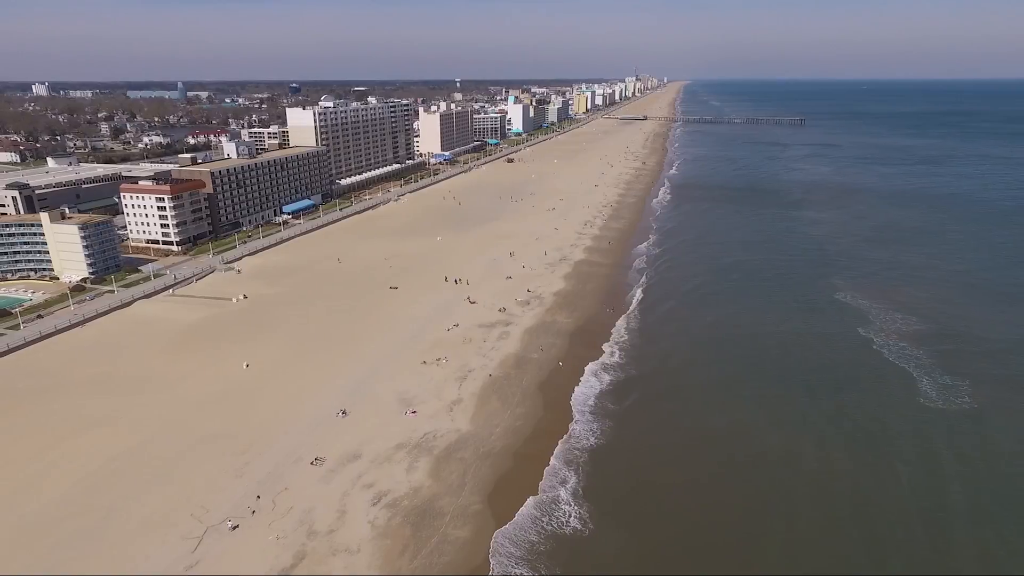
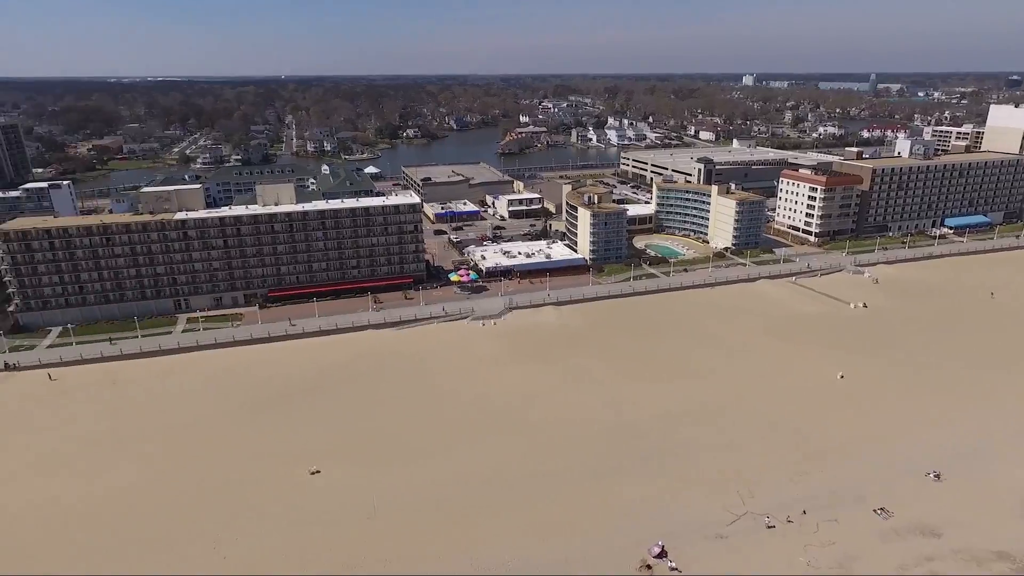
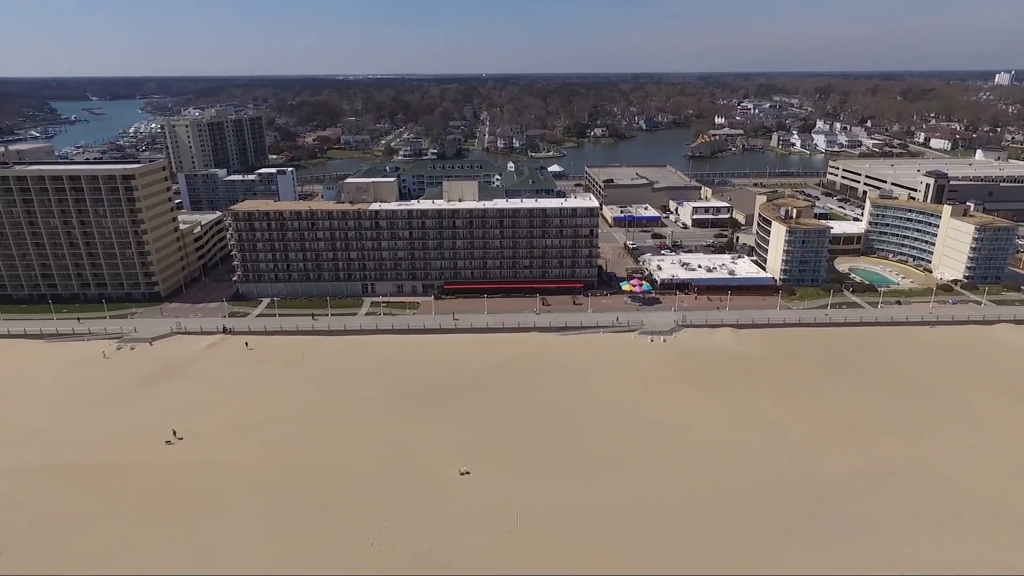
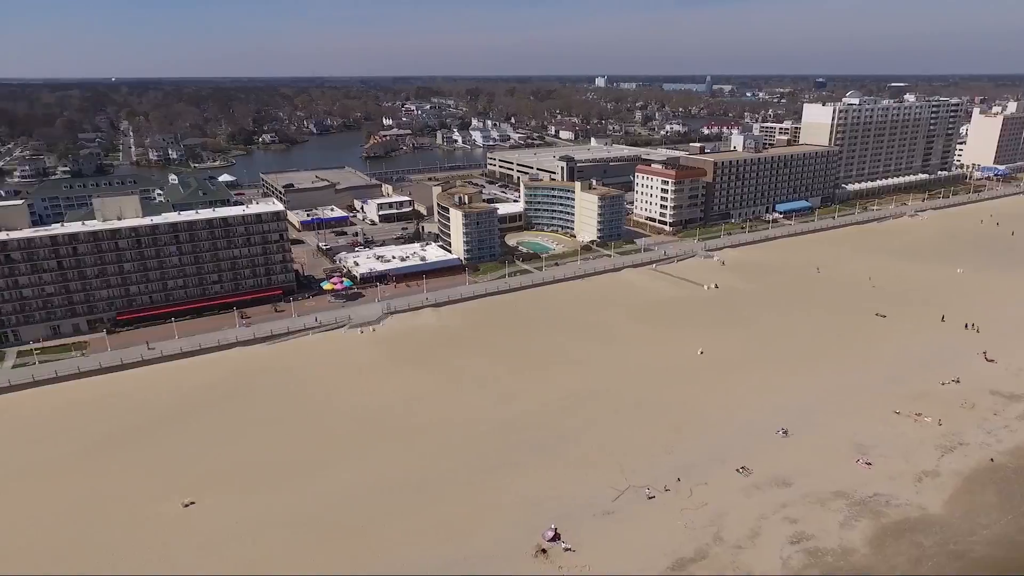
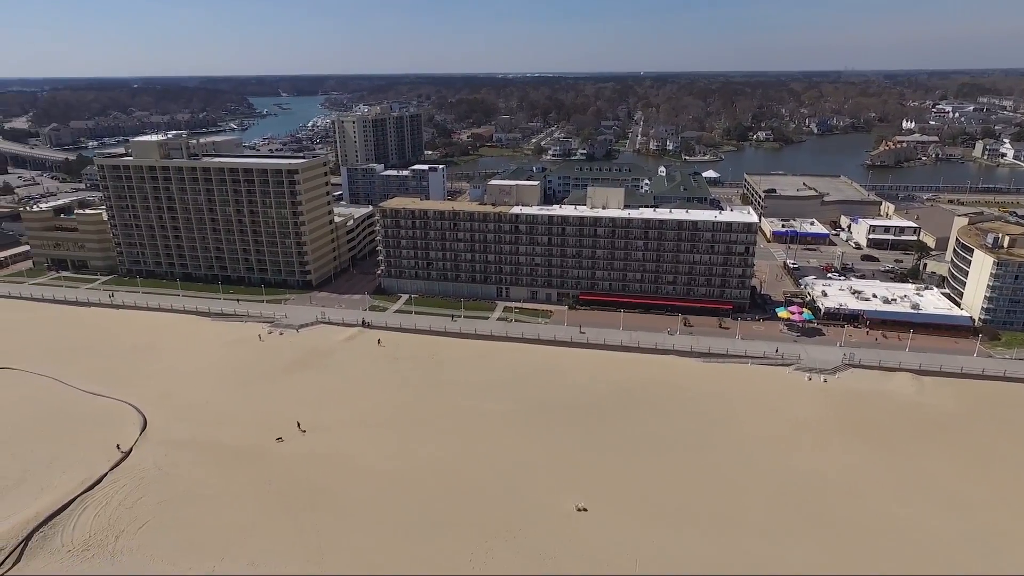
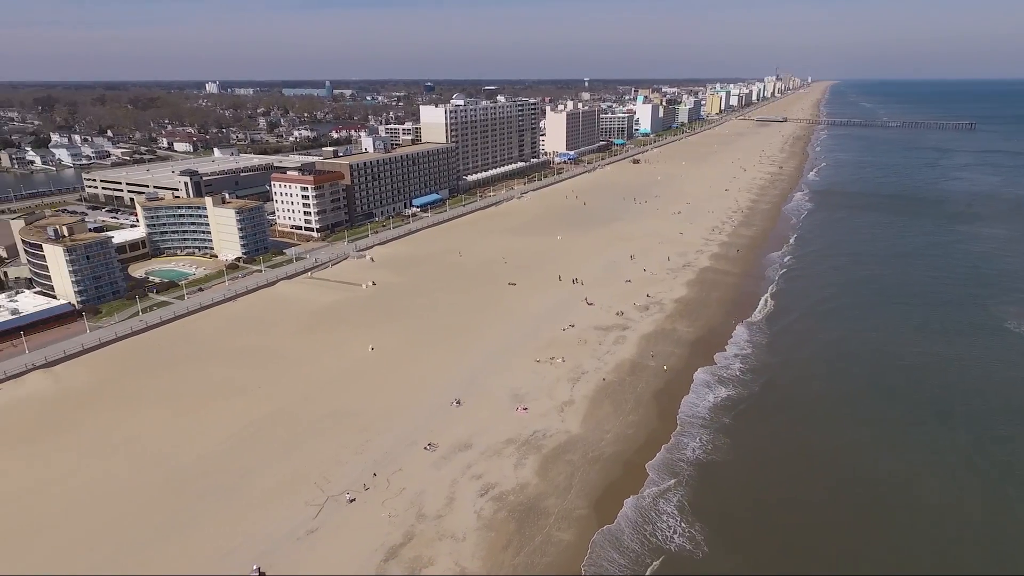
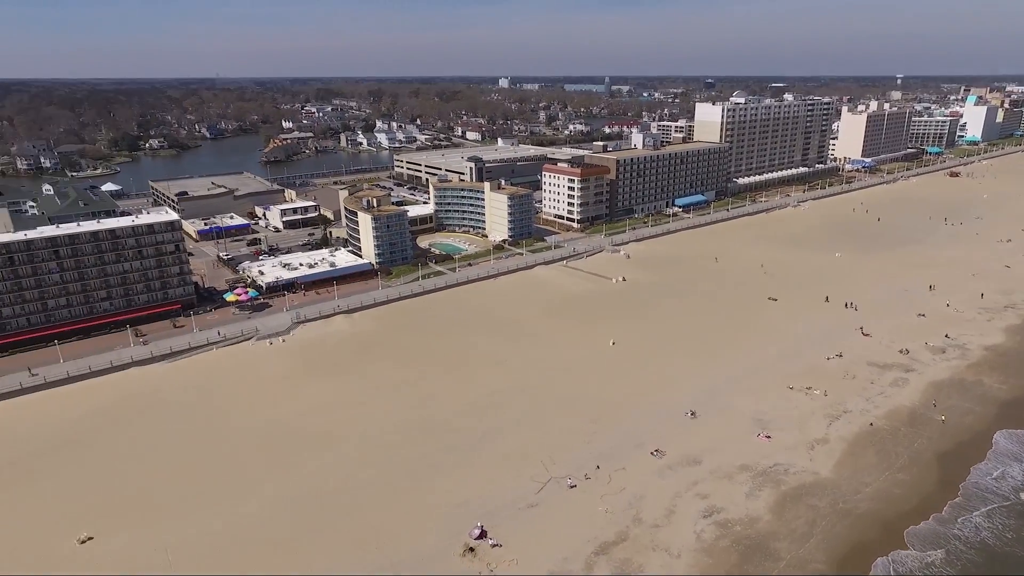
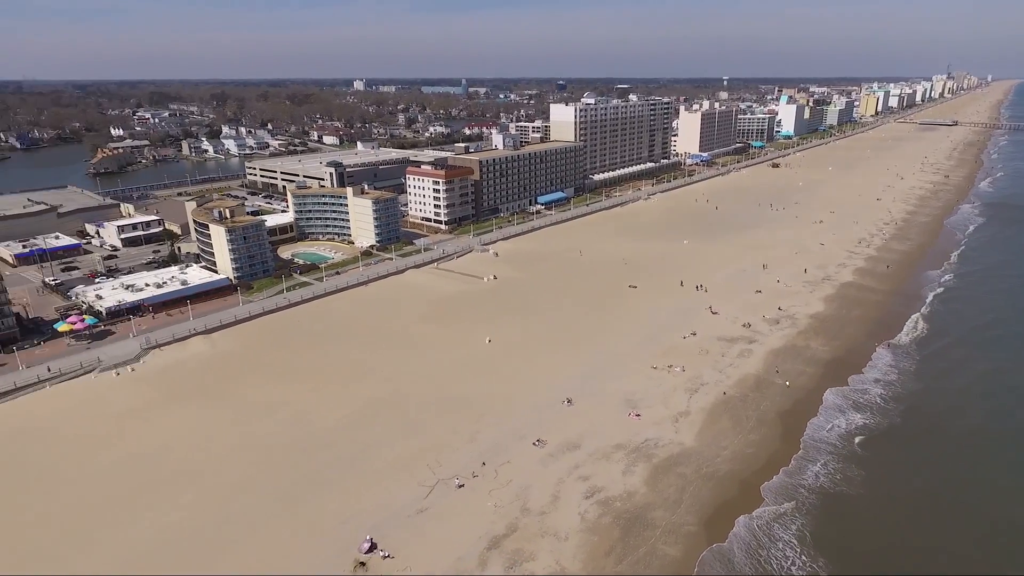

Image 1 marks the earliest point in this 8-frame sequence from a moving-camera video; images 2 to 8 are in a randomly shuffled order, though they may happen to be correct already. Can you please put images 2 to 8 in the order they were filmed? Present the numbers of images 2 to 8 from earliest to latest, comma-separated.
6, 8, 7, 4, 2, 3, 5
